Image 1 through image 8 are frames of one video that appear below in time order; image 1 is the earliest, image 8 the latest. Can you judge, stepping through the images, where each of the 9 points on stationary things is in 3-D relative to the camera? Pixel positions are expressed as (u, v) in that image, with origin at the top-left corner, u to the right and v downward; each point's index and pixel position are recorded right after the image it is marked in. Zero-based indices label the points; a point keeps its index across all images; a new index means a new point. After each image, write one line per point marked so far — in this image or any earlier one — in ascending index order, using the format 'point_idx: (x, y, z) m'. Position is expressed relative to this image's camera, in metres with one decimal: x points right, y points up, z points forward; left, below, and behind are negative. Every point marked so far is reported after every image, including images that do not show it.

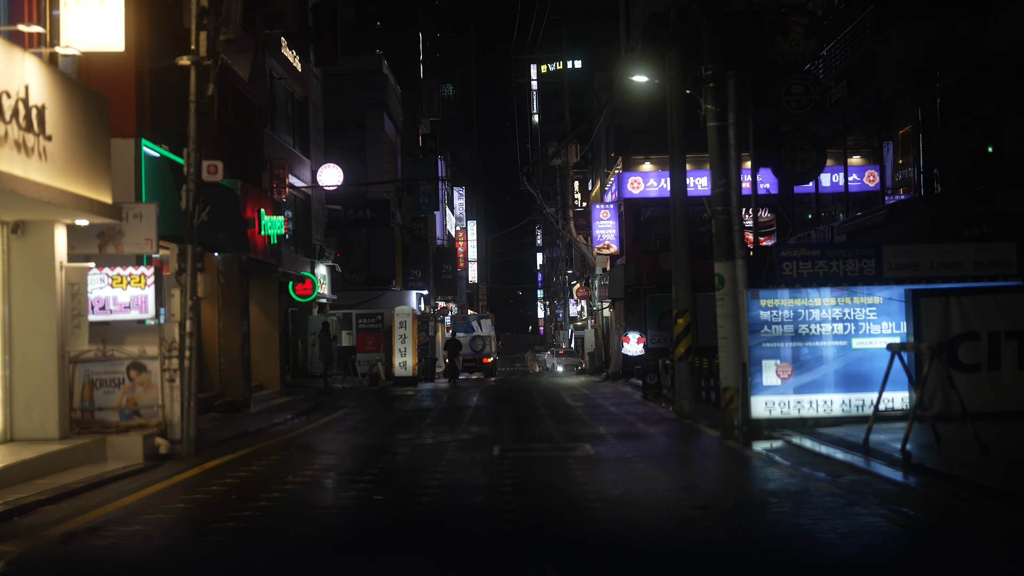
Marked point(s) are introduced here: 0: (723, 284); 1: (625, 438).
0: (+2.3, 0.0, +15.9) m
1: (+1.2, -1.6, +15.5) m
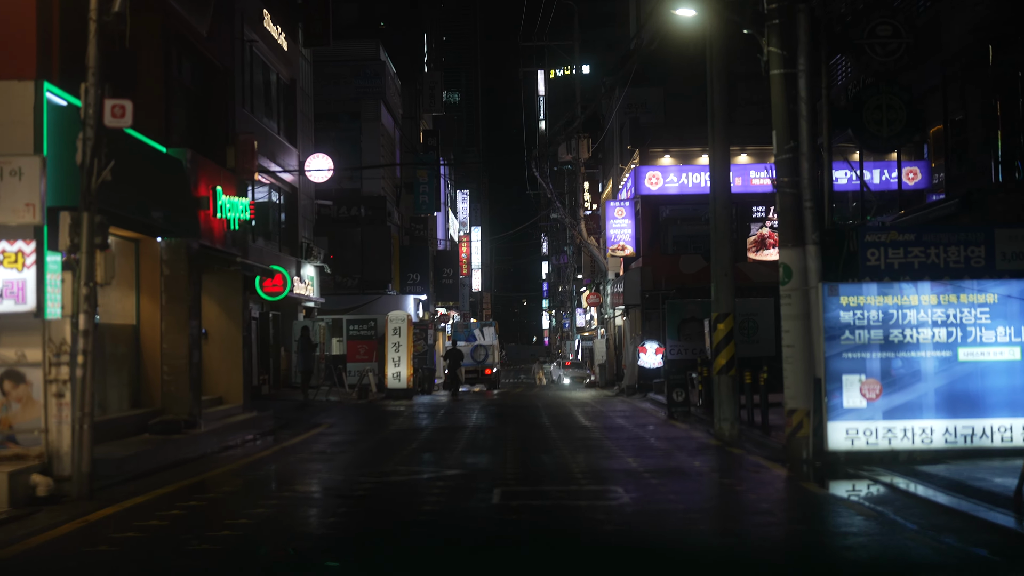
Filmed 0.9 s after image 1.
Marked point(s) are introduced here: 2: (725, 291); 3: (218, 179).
0: (+2.4, +0.1, +12.4) m
1: (+1.2, -1.5, +12.0) m
2: (+2.5, 0.0, +17.2) m
3: (-3.6, +1.3, +17.8) m
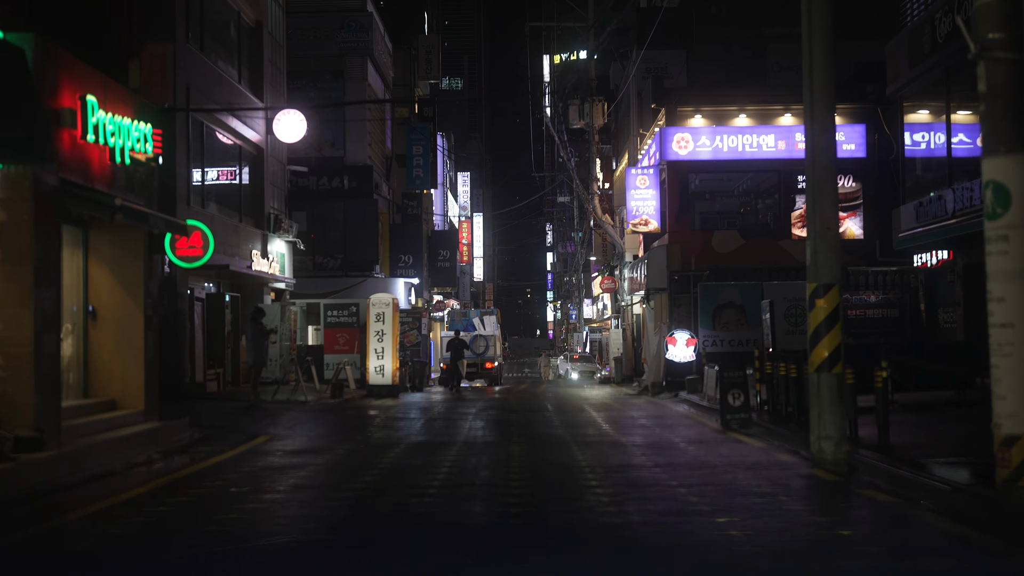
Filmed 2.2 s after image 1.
0: (+2.4, +0.4, +7.1) m
1: (+1.3, -1.2, +6.6) m
2: (+2.6, +0.3, +11.9) m
3: (-3.5, +1.7, +12.5) m
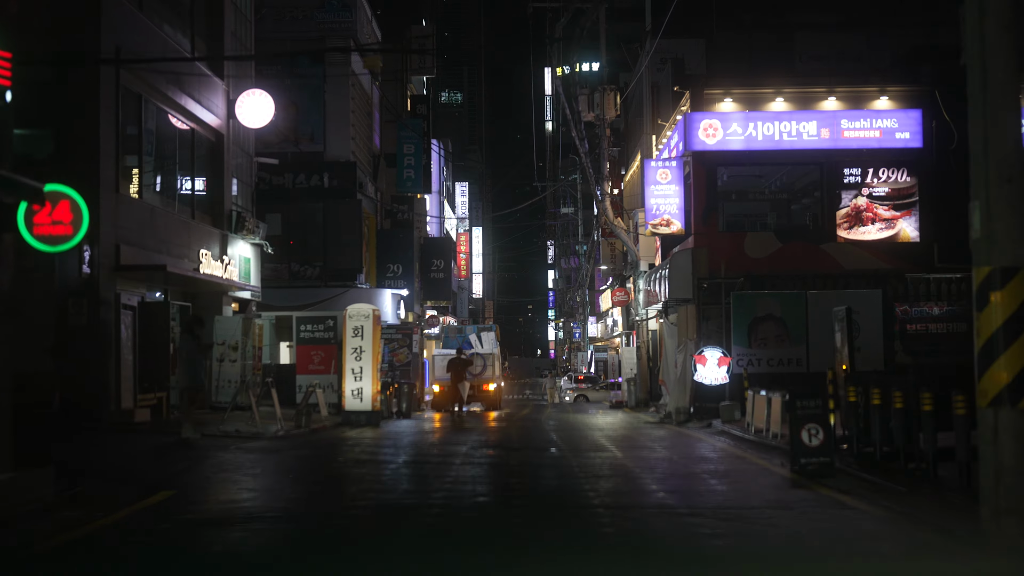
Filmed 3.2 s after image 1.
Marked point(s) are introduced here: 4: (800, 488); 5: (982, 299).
0: (+2.4, +0.5, +2.8) m
1: (+1.3, -1.1, +2.3) m
2: (+2.6, +0.4, +7.6) m
3: (-3.5, +1.7, +8.2) m
4: (+2.2, -1.5, +11.5) m
5: (+2.4, 0.0, +7.8) m
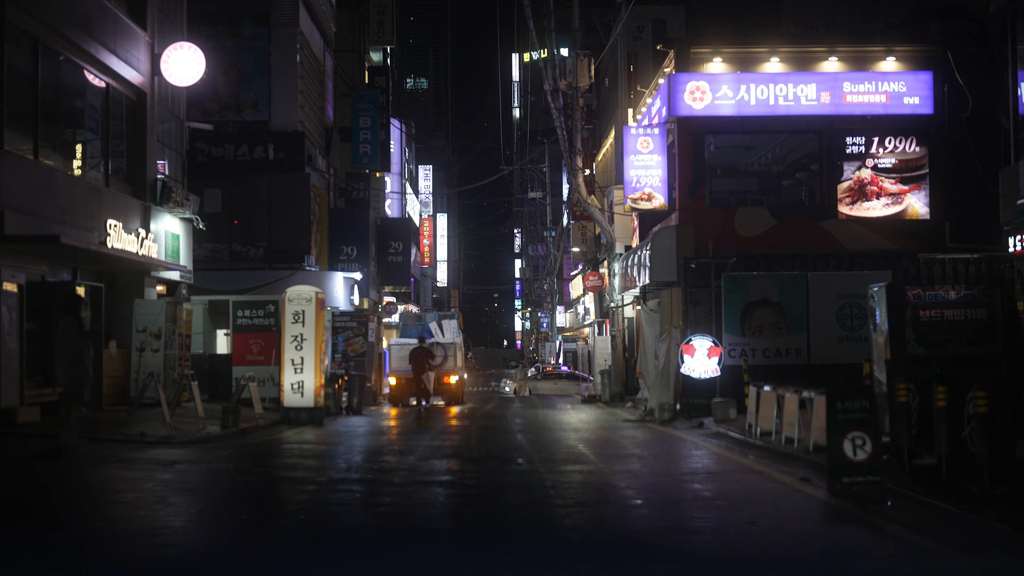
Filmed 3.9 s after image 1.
0: (+2.3, +0.7, -0.1) m
1: (+1.2, -0.9, -0.6) m
2: (+2.4, +0.5, +4.7) m
3: (-3.7, +1.9, +5.2) m
4: (+2.0, -1.3, +8.6) m
5: (+2.2, +0.2, +4.8) m
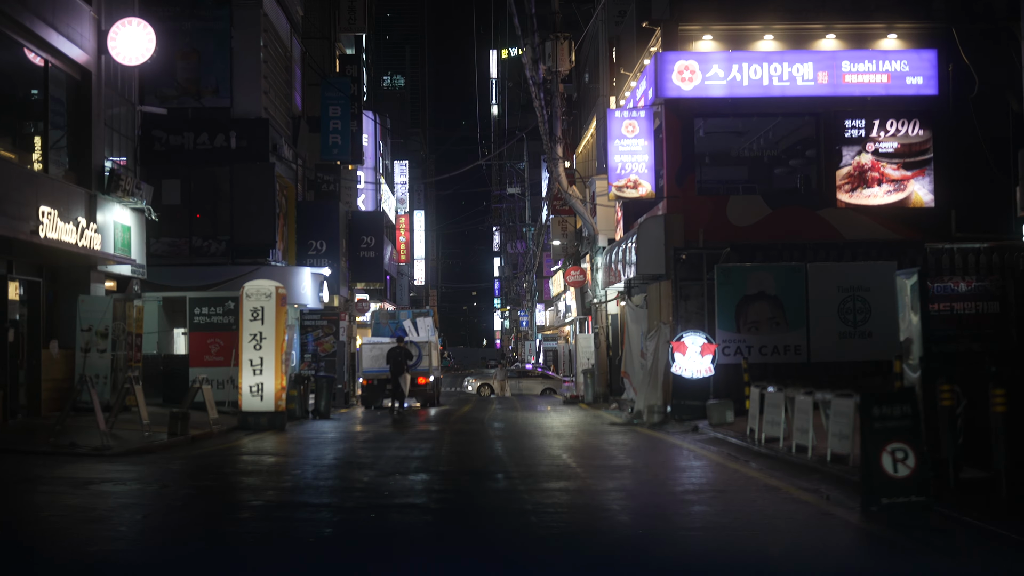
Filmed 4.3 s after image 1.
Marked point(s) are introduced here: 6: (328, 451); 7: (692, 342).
0: (+2.3, +0.8, -1.7) m
1: (+1.2, -0.8, -2.2) m
2: (+2.3, +0.6, +3.1) m
3: (-3.8, +2.0, +3.5) m
4: (+1.9, -1.2, +7.0) m
5: (+2.2, +0.3, +3.2) m
6: (-2.3, -2.1, +18.6) m
7: (+2.4, -0.7, +19.3) m
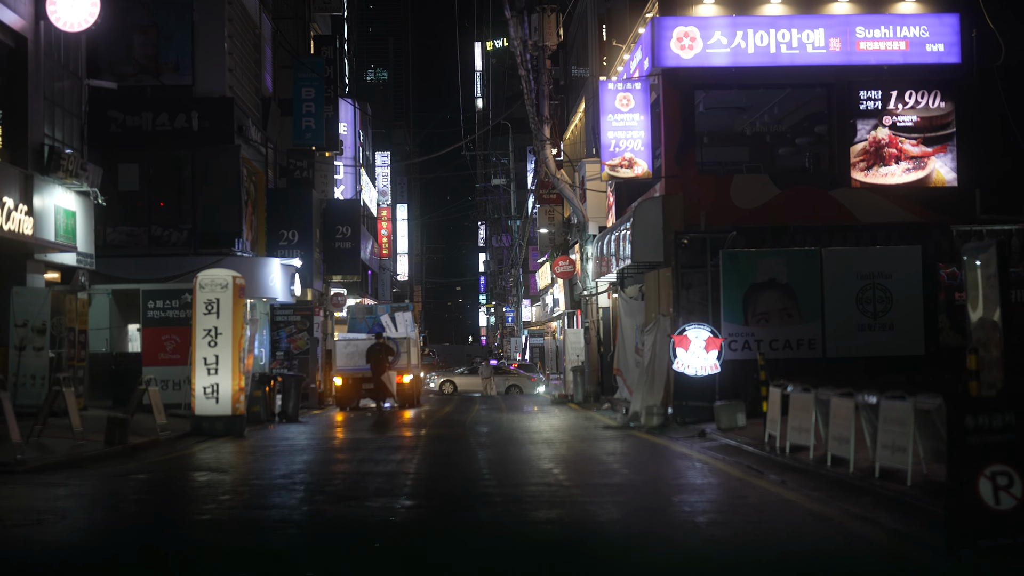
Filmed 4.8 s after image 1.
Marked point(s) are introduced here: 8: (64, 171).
0: (+2.3, +0.9, -3.7) m
1: (+1.2, -0.7, -4.2) m
2: (+2.3, +0.7, +1.1) m
3: (-3.8, +2.1, +1.4) m
4: (+1.8, -1.1, +5.0) m
5: (+2.1, +0.4, +1.2) m
6: (-2.5, -1.9, +16.5) m
7: (+2.2, -0.6, +17.3) m
8: (-5.9, +1.5, +19.5) m
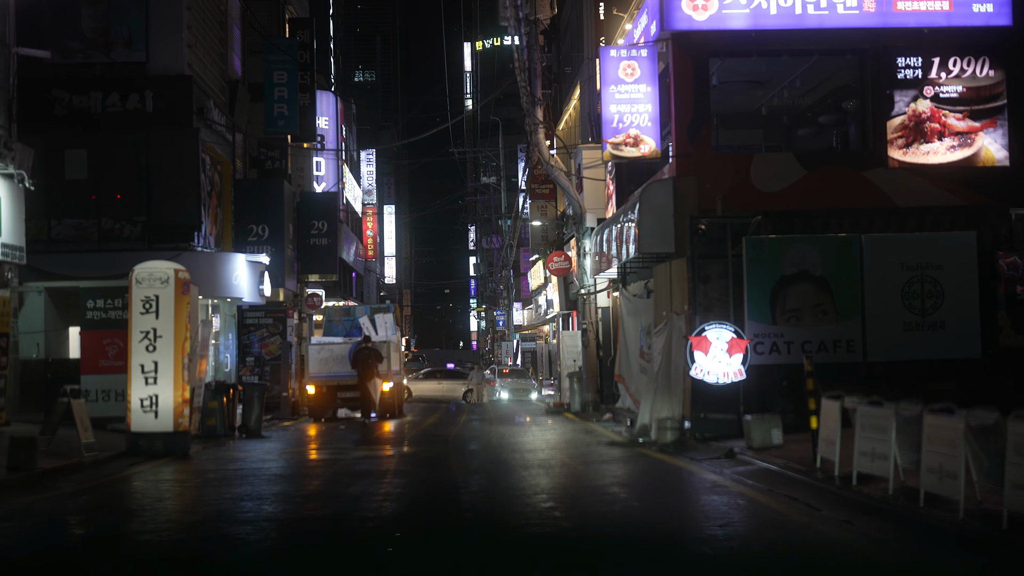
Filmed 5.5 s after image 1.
0: (+2.3, +1.0, -6.3) m
1: (+1.2, -0.6, -6.8) m
2: (+2.2, +0.9, -1.5) m
3: (-3.8, +2.2, -1.2) m
4: (+1.7, -1.0, +2.4) m
5: (+2.1, +0.5, -1.3) m
6: (-2.6, -1.9, +13.9) m
7: (+2.0, -0.5, +14.7) m
8: (-6.1, +1.6, +16.8) m
